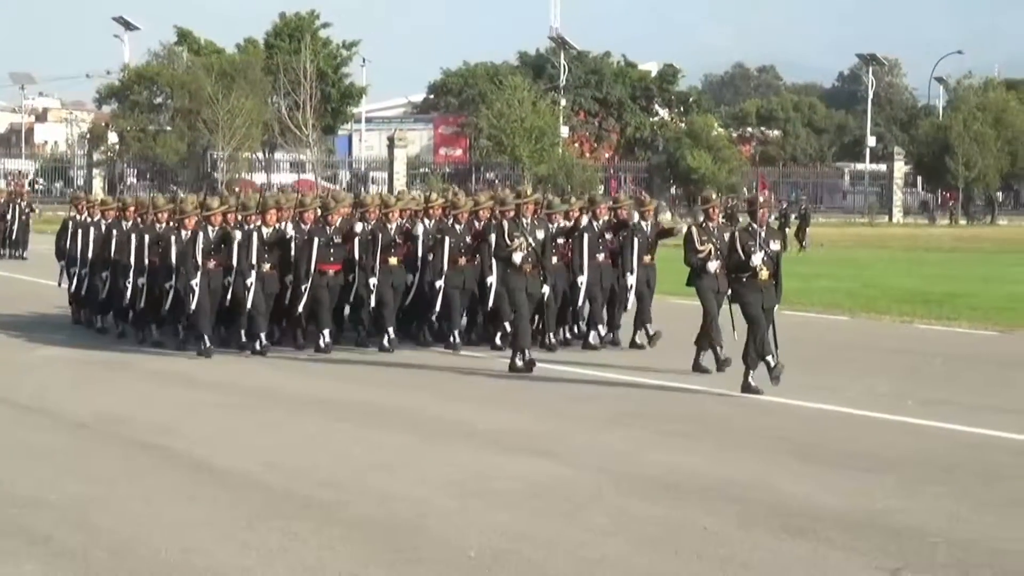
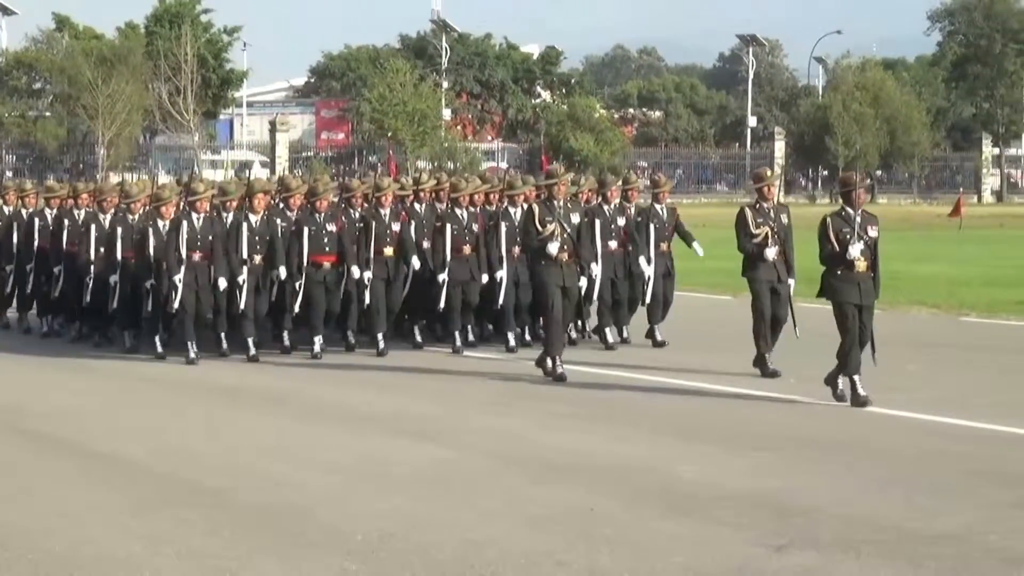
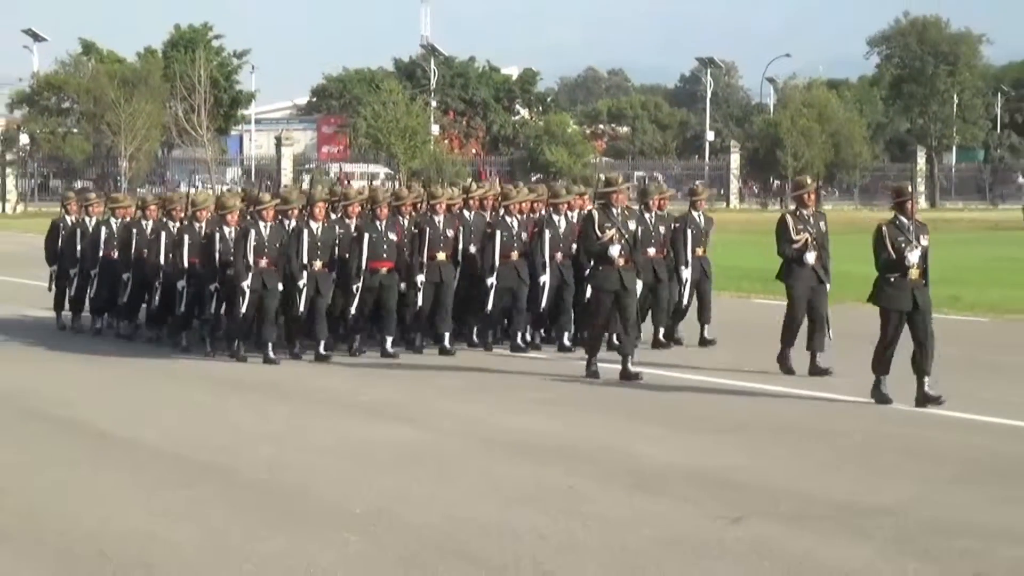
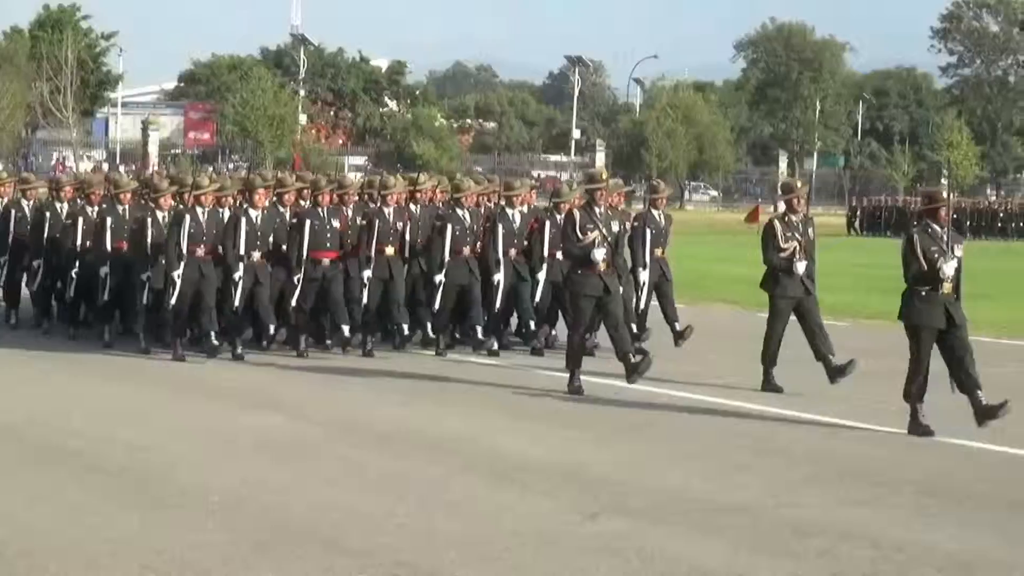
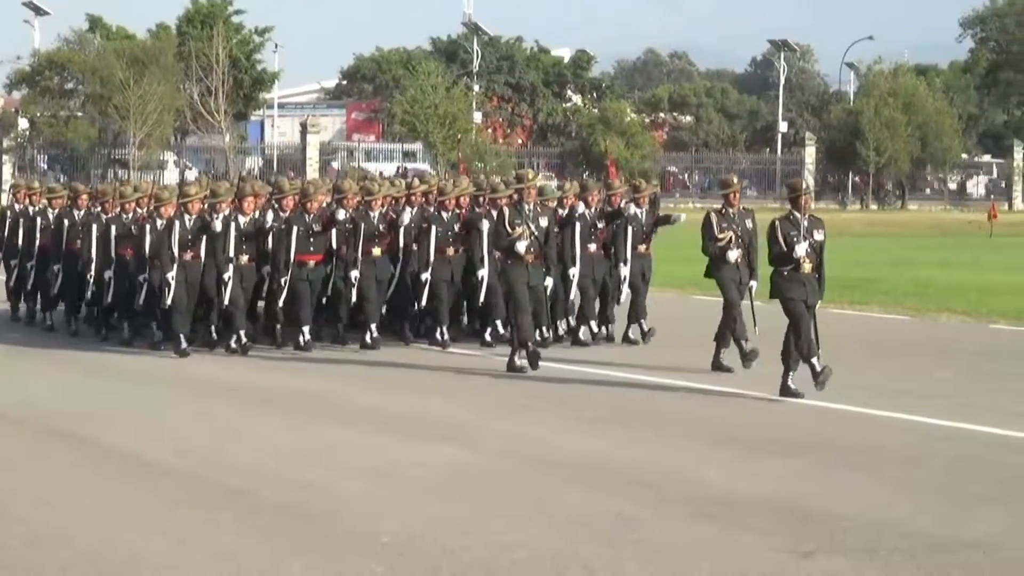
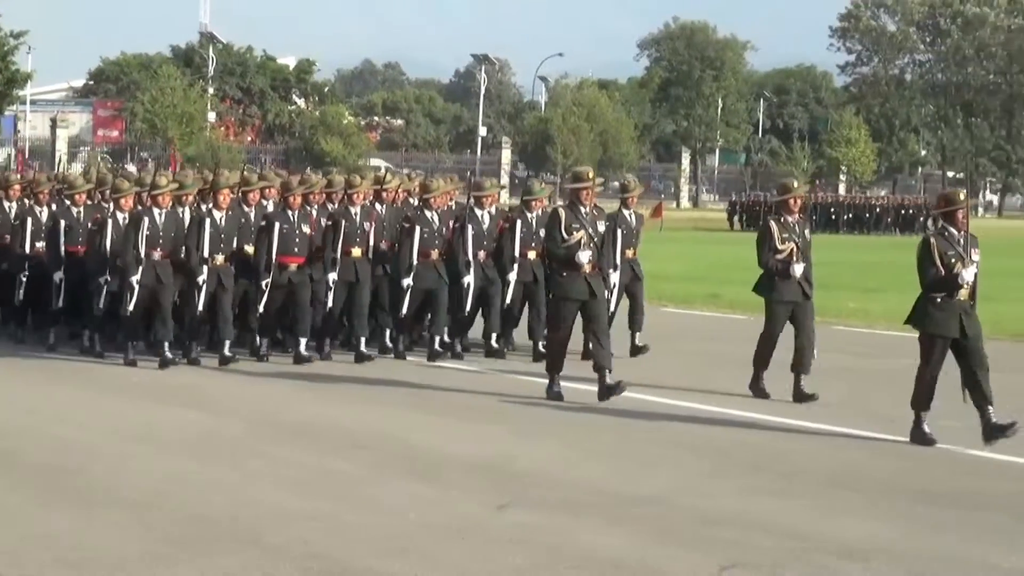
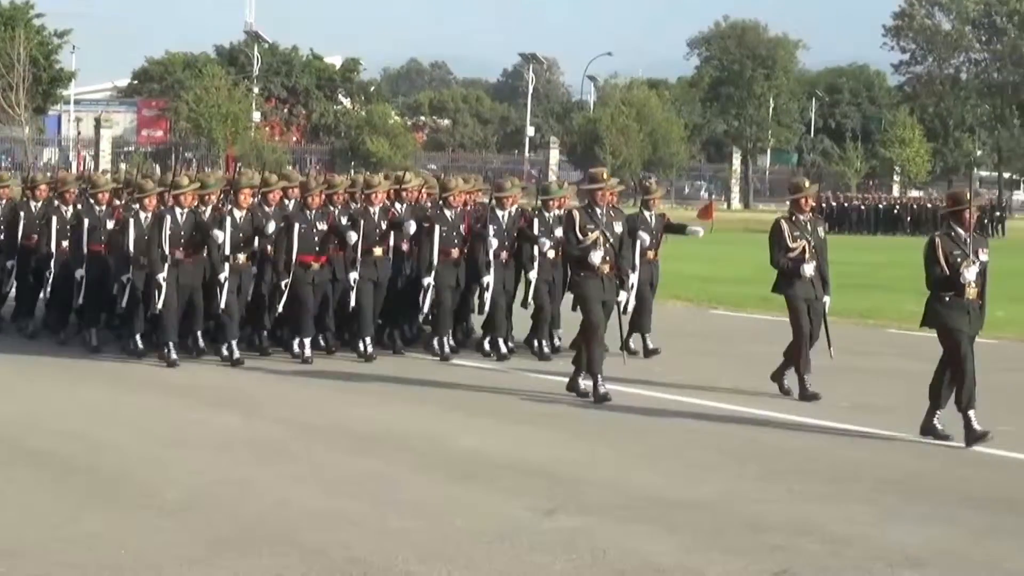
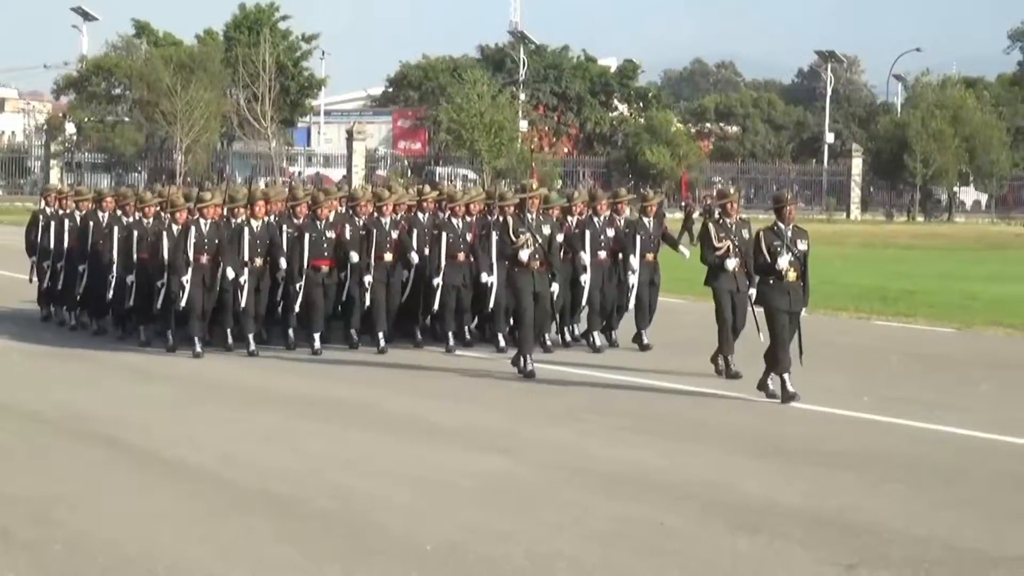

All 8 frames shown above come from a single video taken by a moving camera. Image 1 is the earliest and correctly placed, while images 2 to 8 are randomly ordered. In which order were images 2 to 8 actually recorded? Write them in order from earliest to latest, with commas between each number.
8, 5, 2, 3, 4, 7, 6
